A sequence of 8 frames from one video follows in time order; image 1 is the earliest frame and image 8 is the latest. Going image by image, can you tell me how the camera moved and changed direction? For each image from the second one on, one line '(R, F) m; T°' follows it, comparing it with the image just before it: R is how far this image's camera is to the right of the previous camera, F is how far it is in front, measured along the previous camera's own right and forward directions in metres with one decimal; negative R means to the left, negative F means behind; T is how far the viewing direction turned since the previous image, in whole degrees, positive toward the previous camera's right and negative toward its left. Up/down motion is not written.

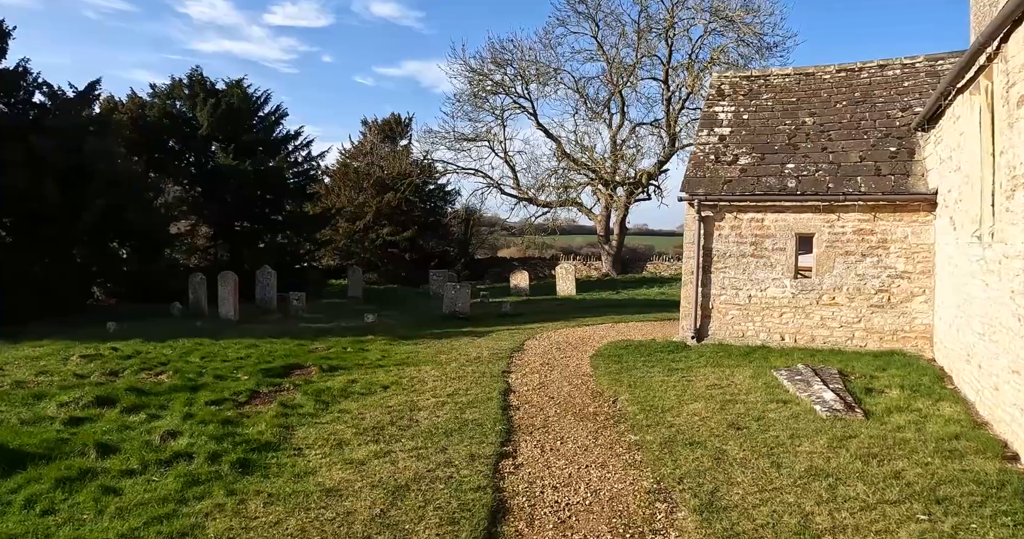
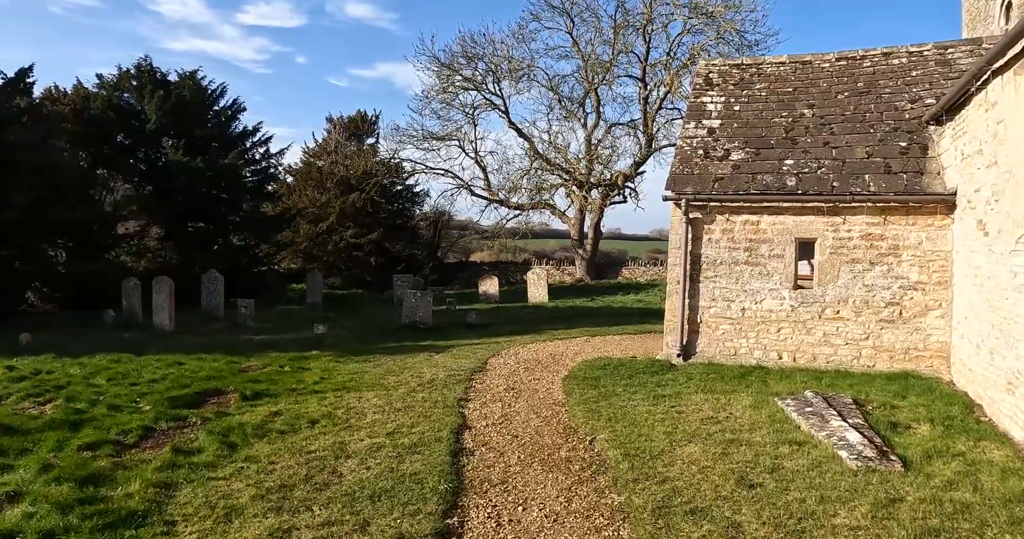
(+0.2, +1.7) m; +2°
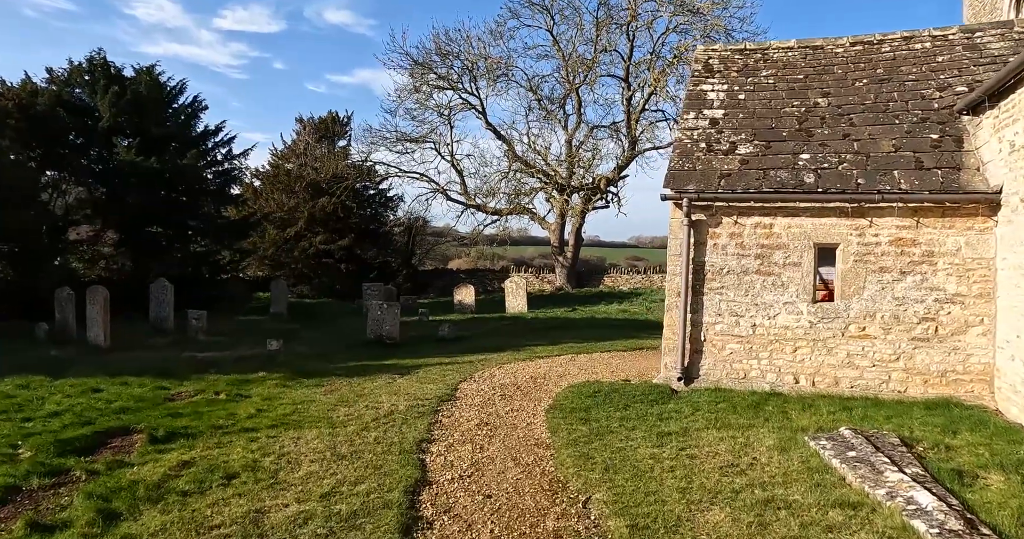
(+0.1, +1.7) m; +2°
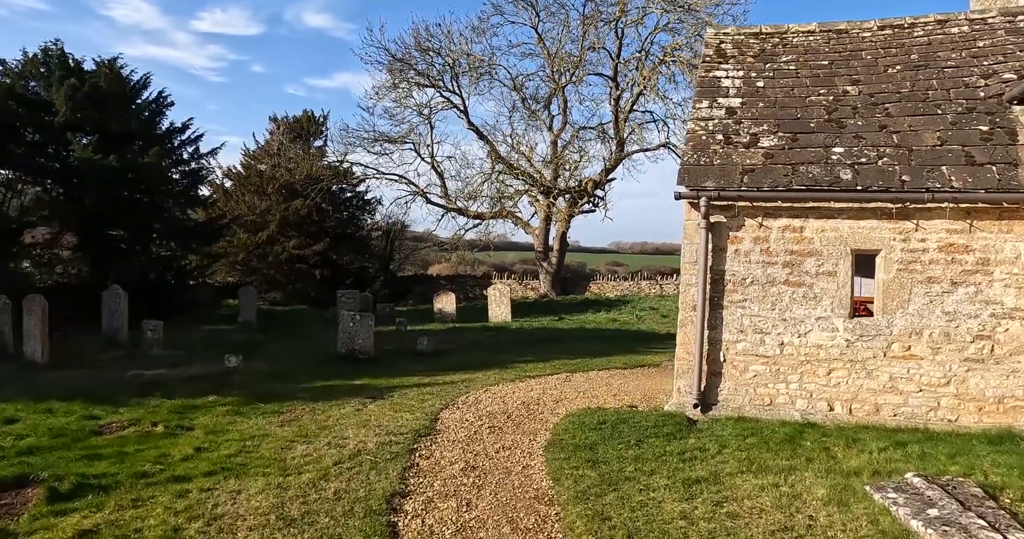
(-0.1, +1.5) m; +1°
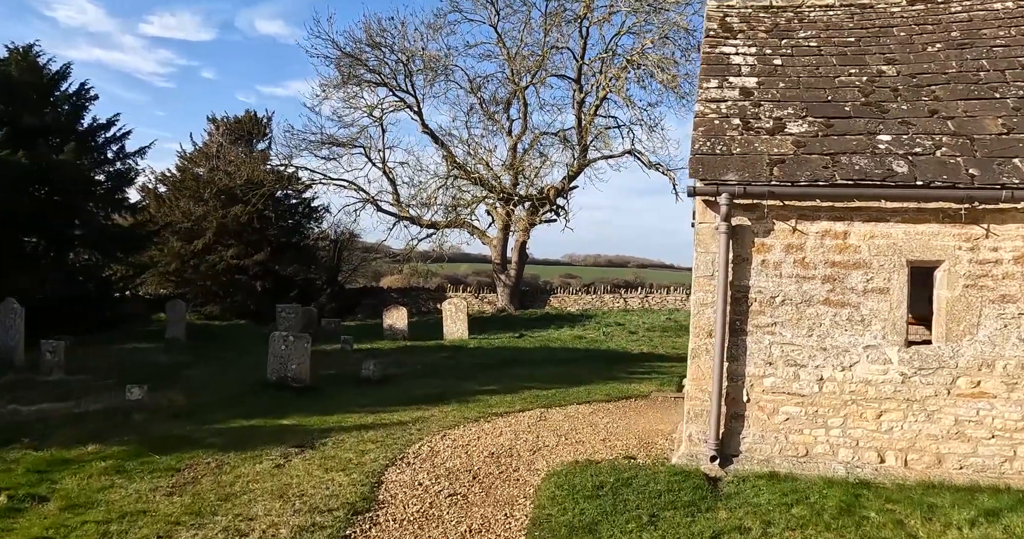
(-0.1, +2.0) m; +3°
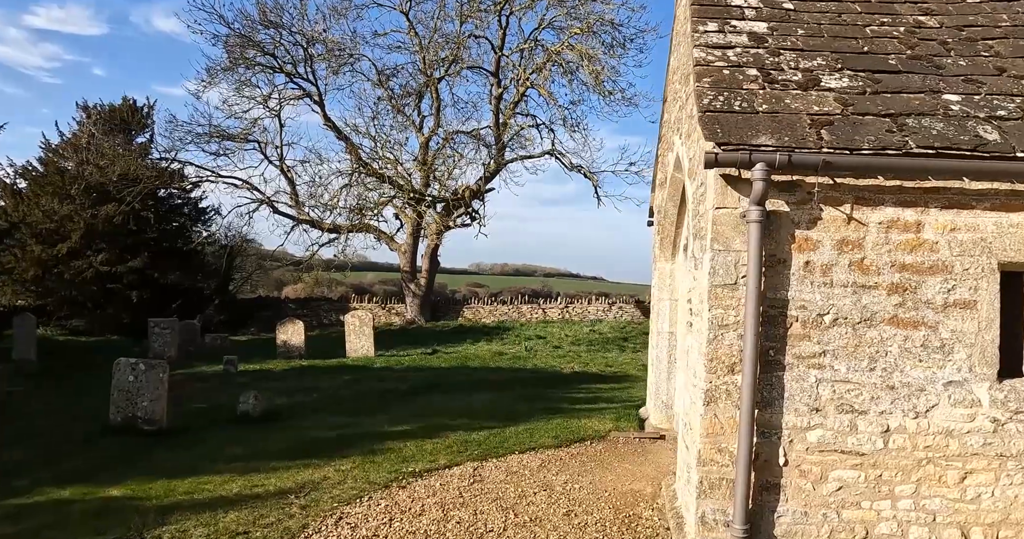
(-0.2, +2.4) m; +7°
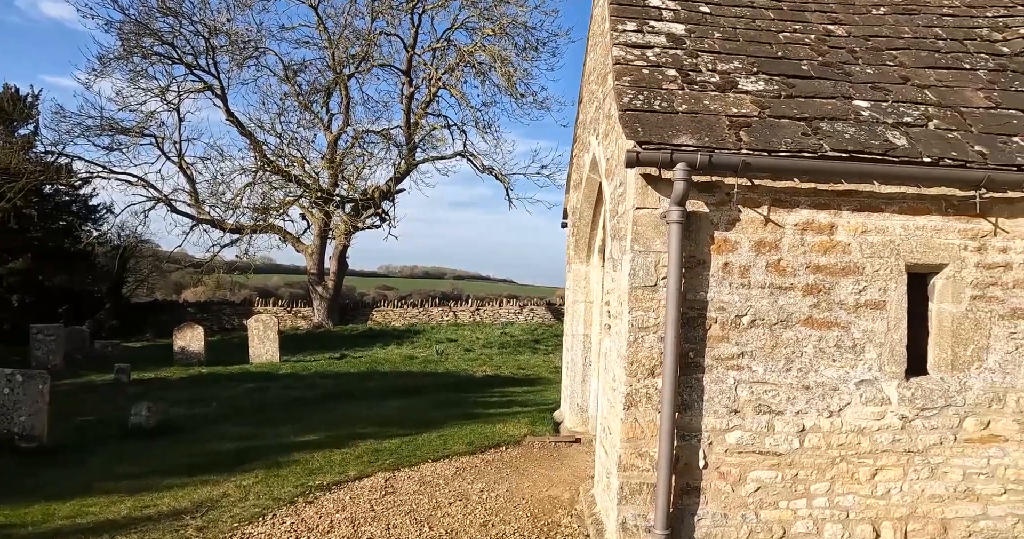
(0.0, +0.2) m; +7°
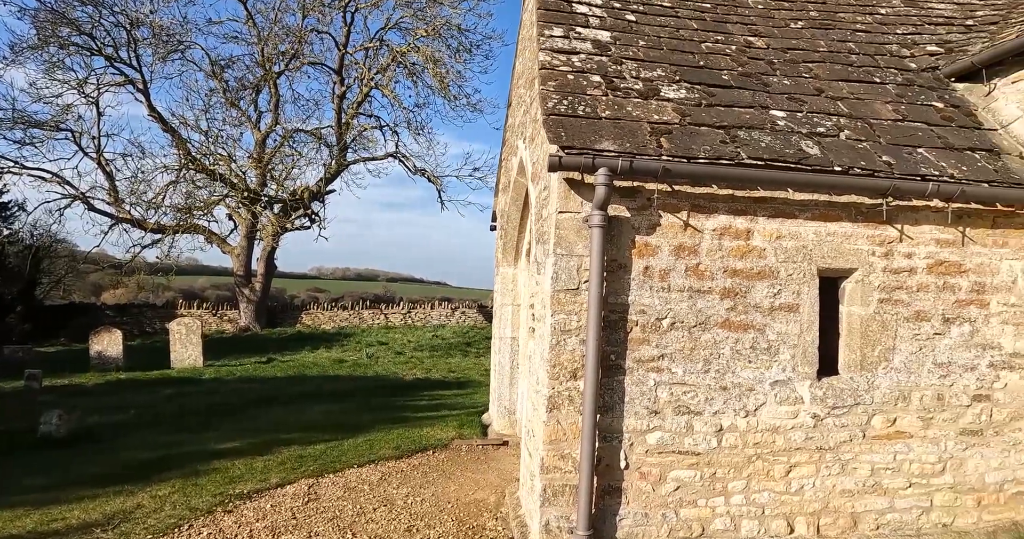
(+0.1, 0.0) m; +5°
